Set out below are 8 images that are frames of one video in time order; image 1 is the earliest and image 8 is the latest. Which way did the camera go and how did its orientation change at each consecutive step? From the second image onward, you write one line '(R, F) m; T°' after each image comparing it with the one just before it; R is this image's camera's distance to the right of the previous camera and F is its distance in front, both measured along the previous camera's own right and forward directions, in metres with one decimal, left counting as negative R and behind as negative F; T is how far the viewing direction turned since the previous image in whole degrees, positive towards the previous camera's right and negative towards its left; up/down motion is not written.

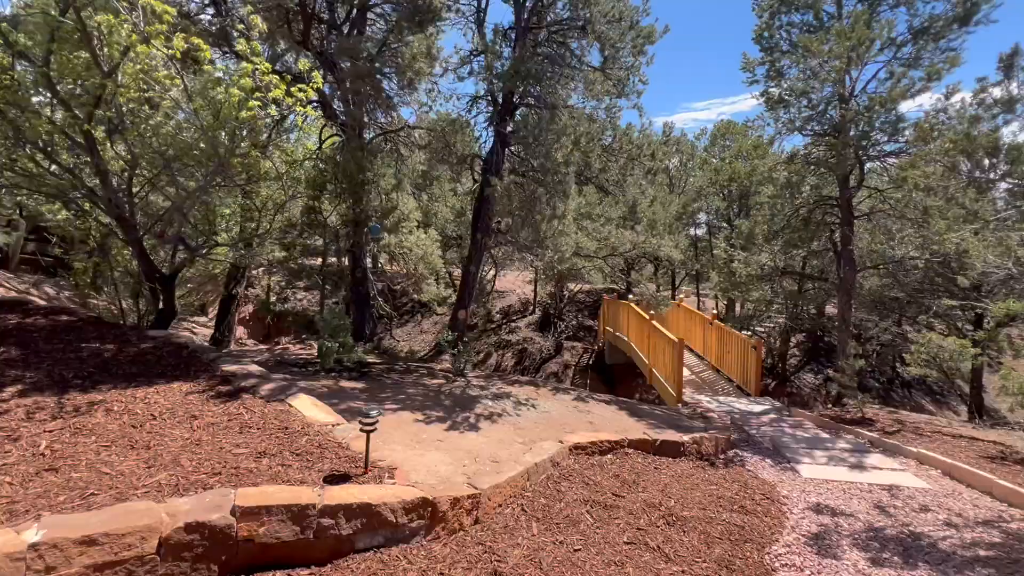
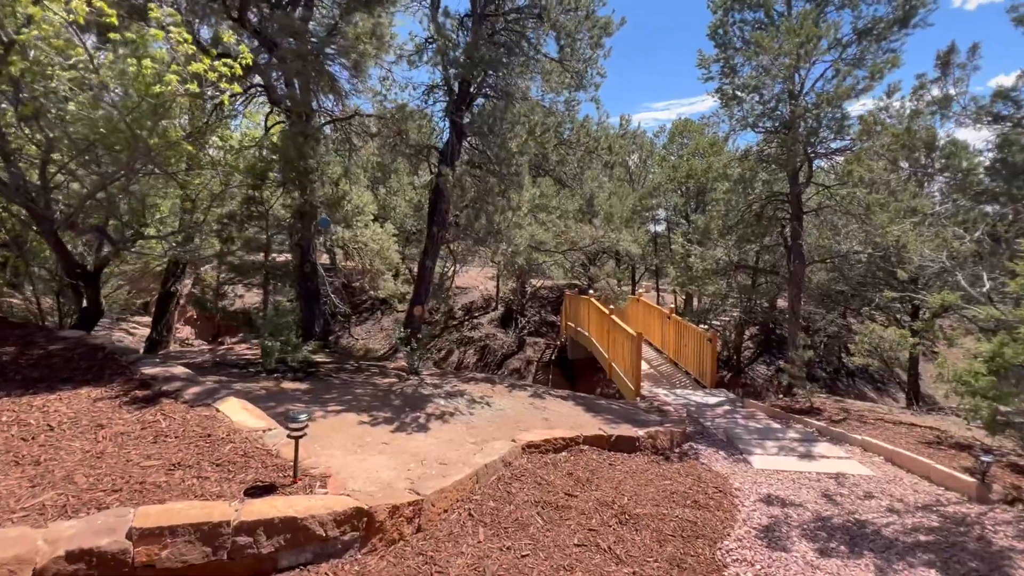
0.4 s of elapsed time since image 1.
(+0.1, +0.2) m; +4°
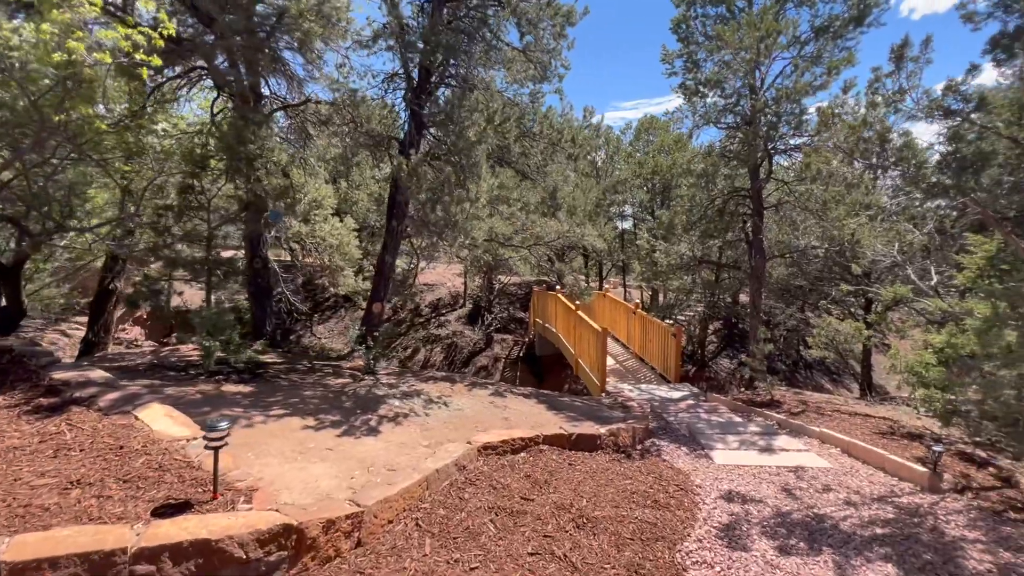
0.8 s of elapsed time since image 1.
(+0.1, +0.2) m; +4°
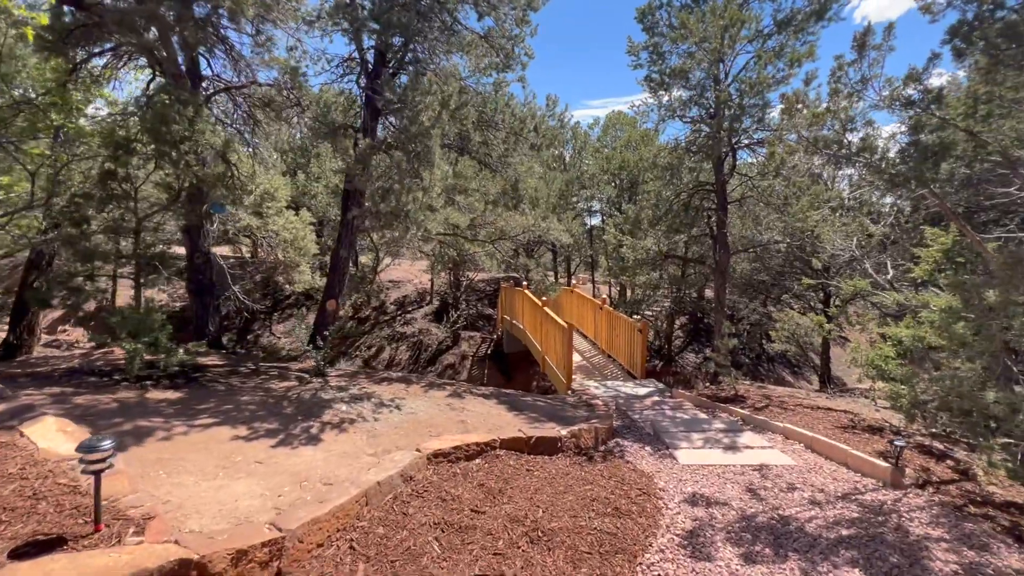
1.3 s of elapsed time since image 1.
(+0.2, +0.3) m; +3°
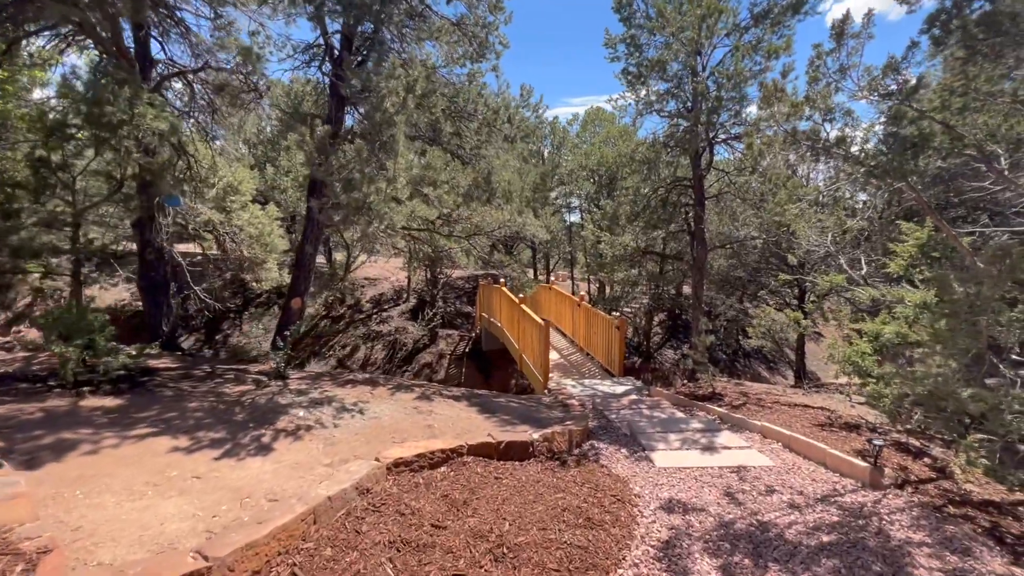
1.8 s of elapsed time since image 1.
(+0.1, +0.2) m; +2°
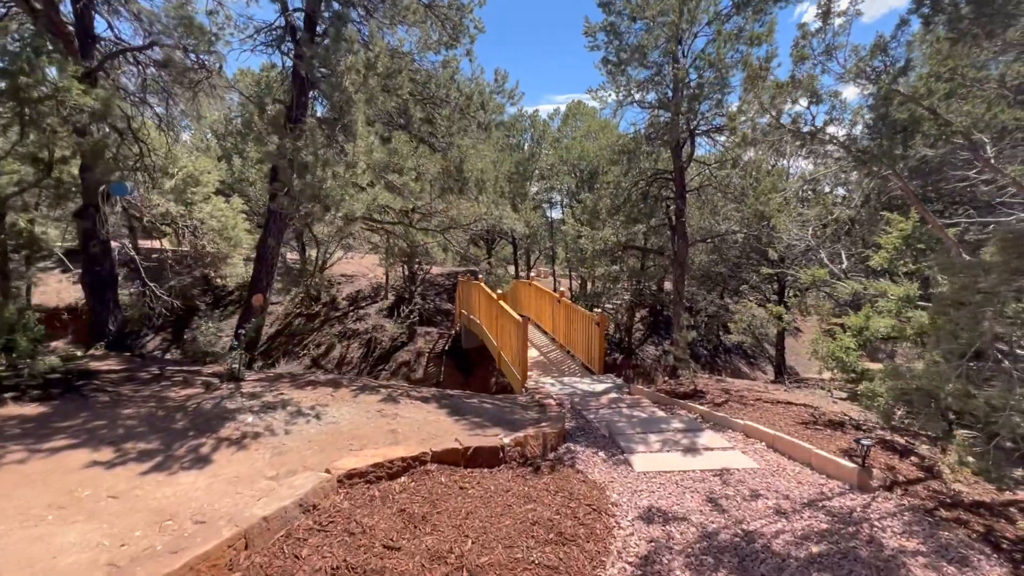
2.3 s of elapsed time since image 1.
(+0.1, +0.3) m; +2°
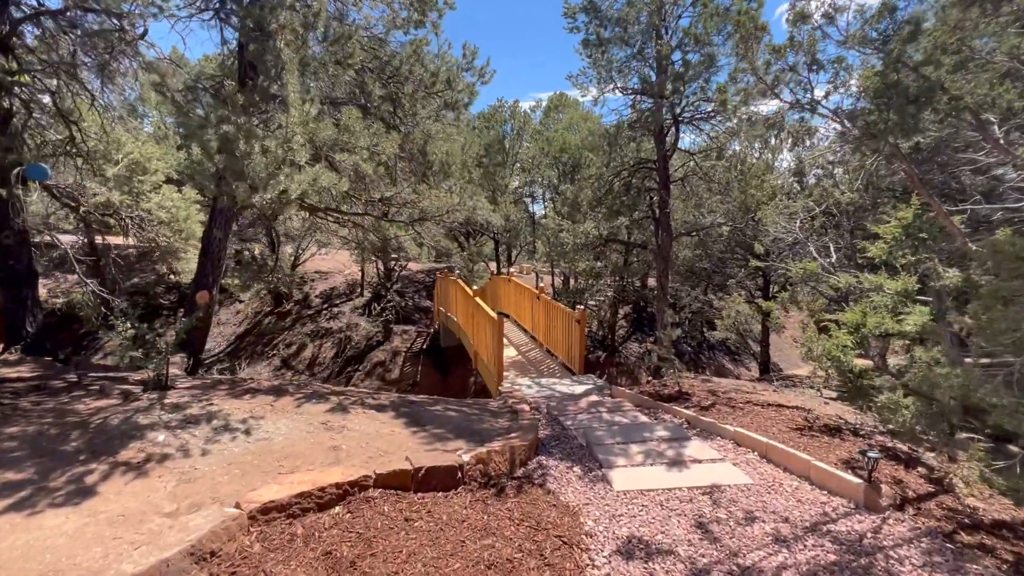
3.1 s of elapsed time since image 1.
(+0.2, +0.6) m; +2°
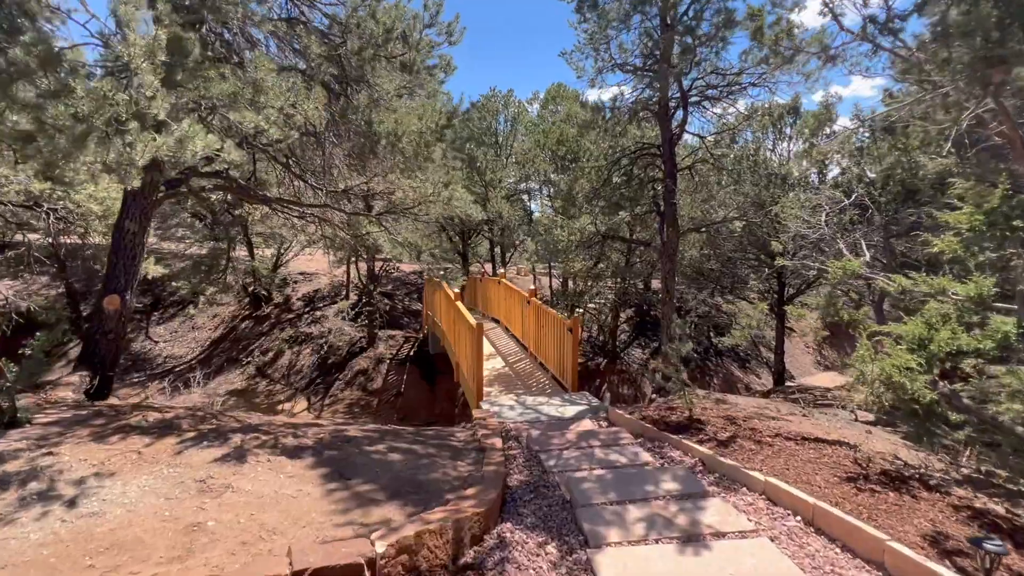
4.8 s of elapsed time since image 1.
(+0.3, +1.2) m; 0°
